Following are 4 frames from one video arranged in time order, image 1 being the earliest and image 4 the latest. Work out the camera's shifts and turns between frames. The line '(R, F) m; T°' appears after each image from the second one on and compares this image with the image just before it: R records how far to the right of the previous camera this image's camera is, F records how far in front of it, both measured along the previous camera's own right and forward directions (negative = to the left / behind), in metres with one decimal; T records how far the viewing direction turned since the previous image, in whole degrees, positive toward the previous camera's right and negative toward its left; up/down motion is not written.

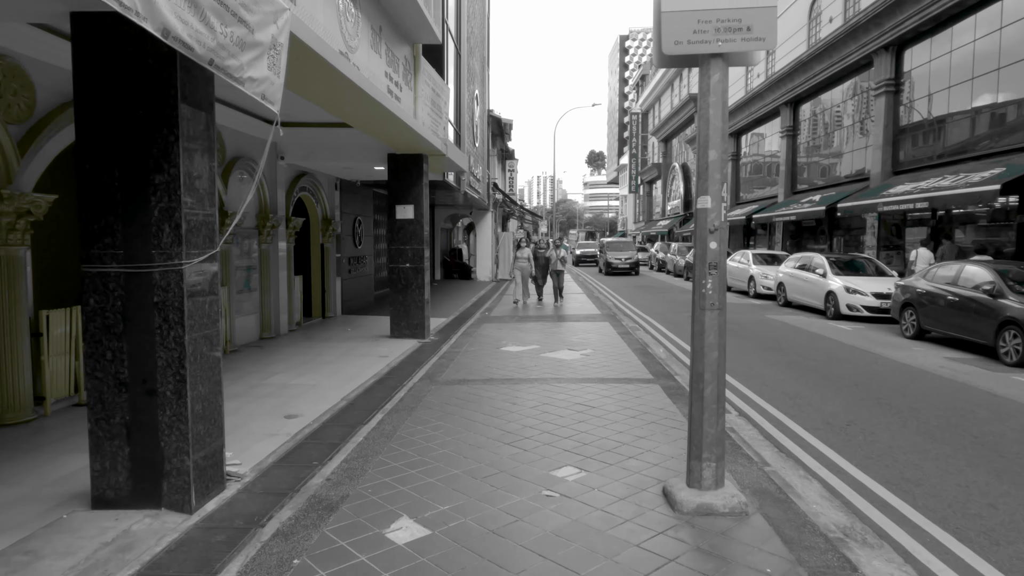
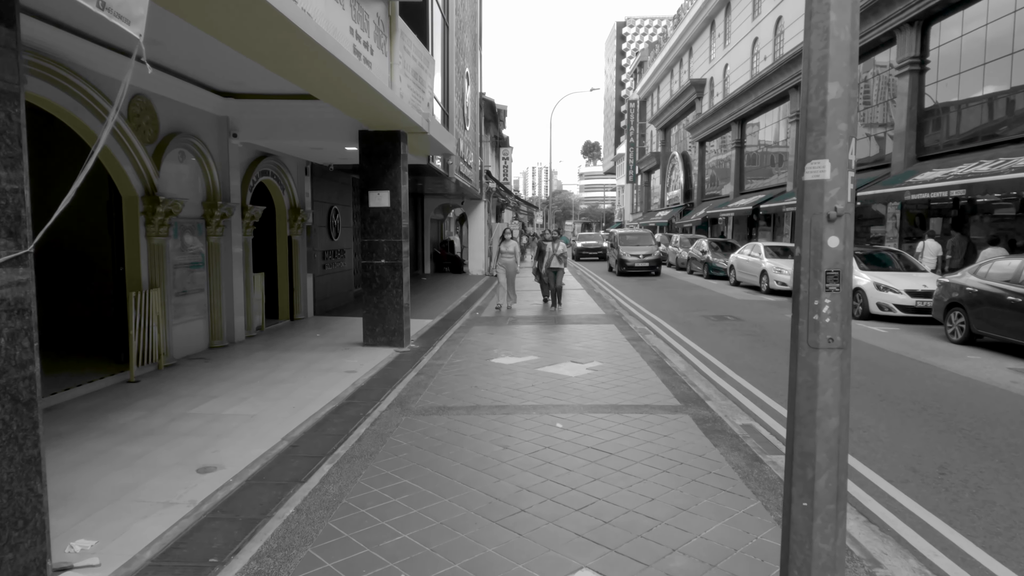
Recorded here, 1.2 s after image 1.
(0.0, +1.6) m; 0°
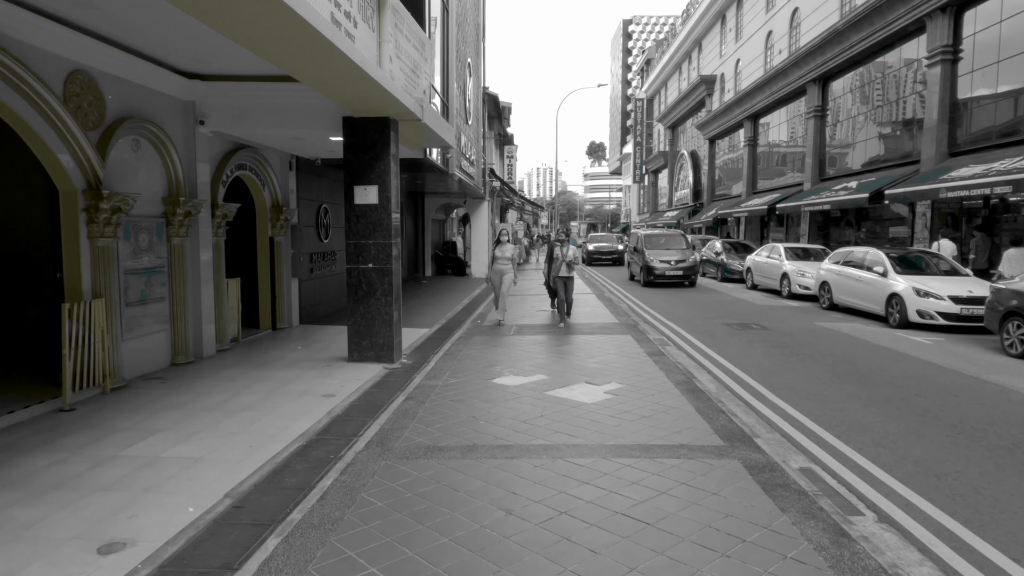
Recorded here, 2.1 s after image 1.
(0.0, +1.2) m; 0°
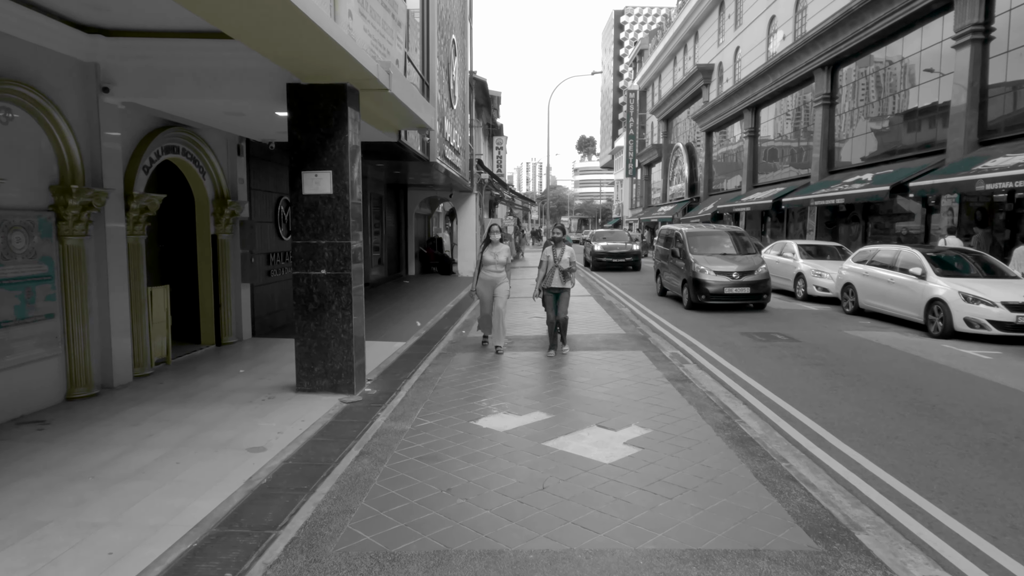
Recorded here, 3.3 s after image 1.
(0.0, +1.7) m; +1°
